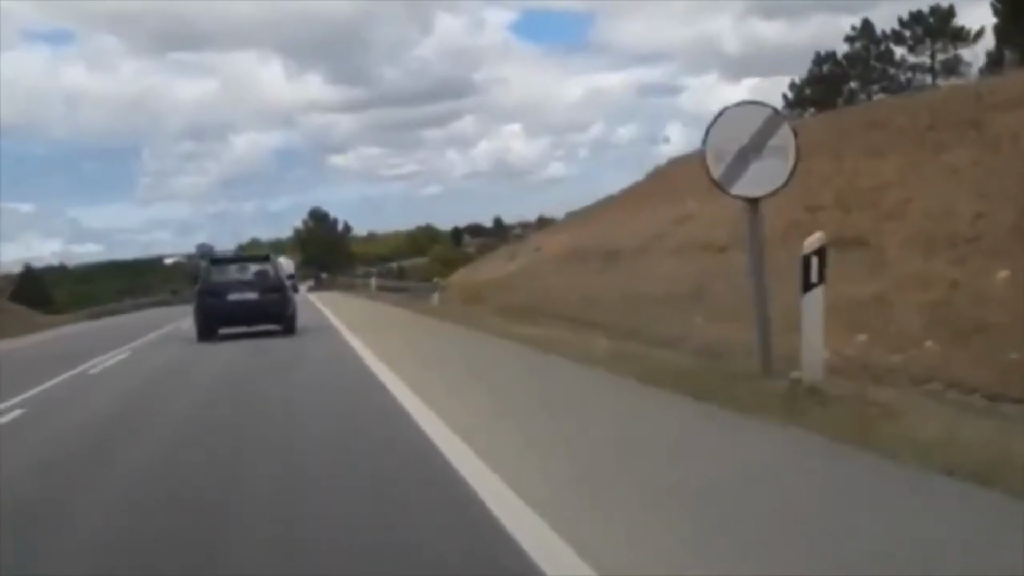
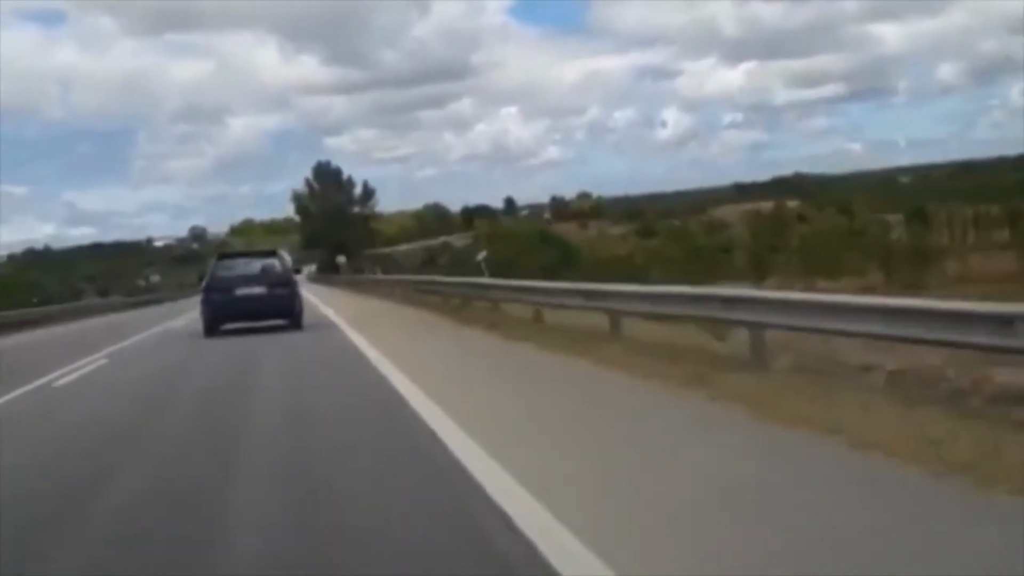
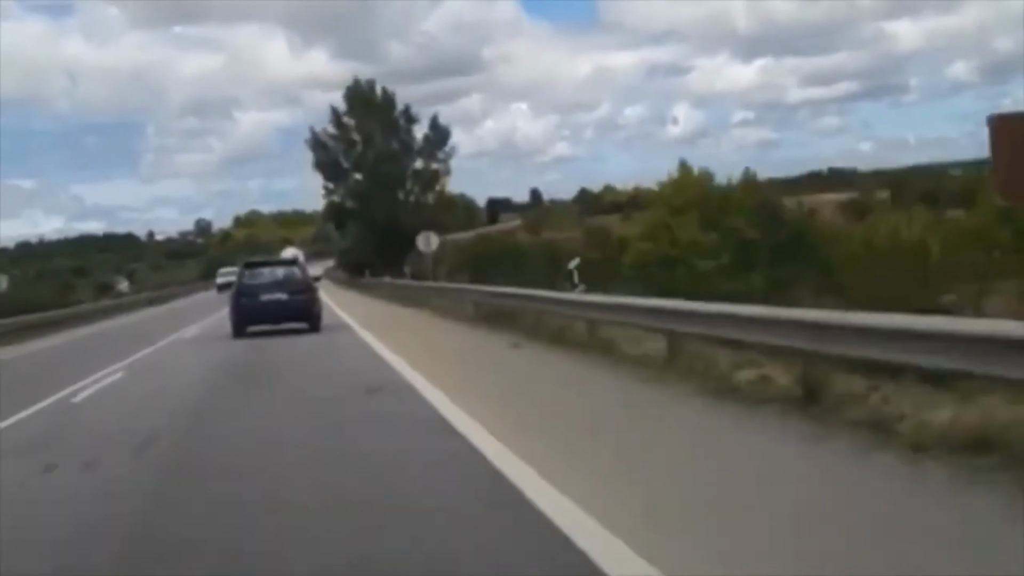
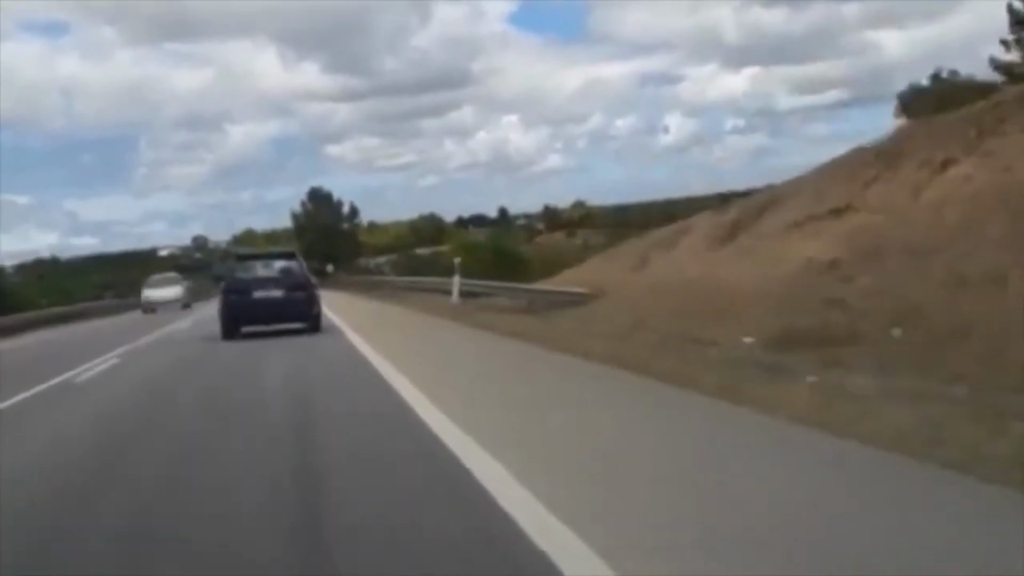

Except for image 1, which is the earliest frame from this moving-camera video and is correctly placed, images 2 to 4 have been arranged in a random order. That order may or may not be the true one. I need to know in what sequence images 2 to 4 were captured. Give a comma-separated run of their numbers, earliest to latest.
4, 2, 3
